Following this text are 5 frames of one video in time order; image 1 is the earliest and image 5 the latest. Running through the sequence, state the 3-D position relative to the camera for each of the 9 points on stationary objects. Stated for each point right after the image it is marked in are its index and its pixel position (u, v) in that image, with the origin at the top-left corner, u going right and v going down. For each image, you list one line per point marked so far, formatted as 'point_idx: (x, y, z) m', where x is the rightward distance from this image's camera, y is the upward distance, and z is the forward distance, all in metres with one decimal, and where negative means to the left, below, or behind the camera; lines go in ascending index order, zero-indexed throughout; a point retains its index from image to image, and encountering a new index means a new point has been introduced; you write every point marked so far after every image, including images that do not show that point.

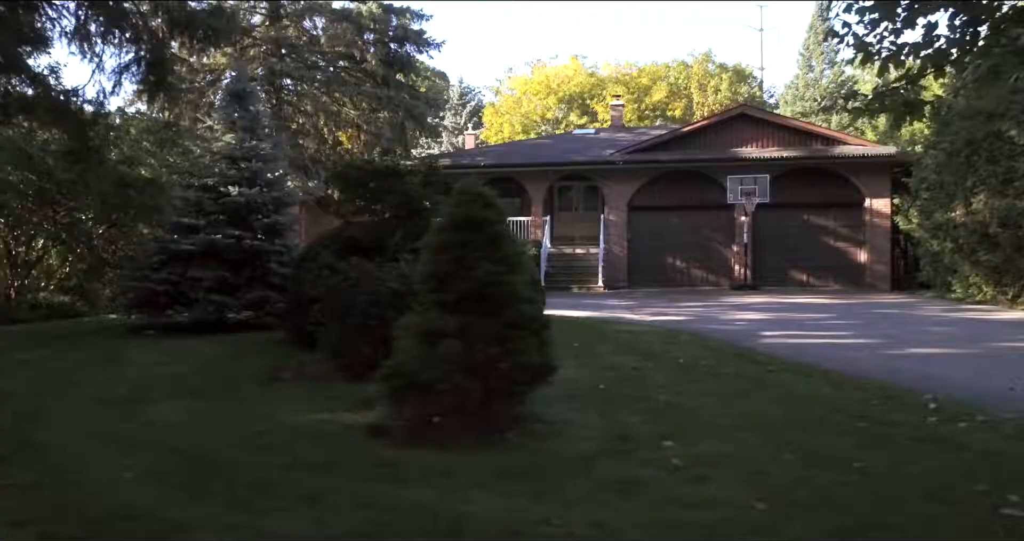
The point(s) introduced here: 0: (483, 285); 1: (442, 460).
0: (-0.2, -0.1, +6.4) m
1: (-0.4, -1.1, +5.6) m
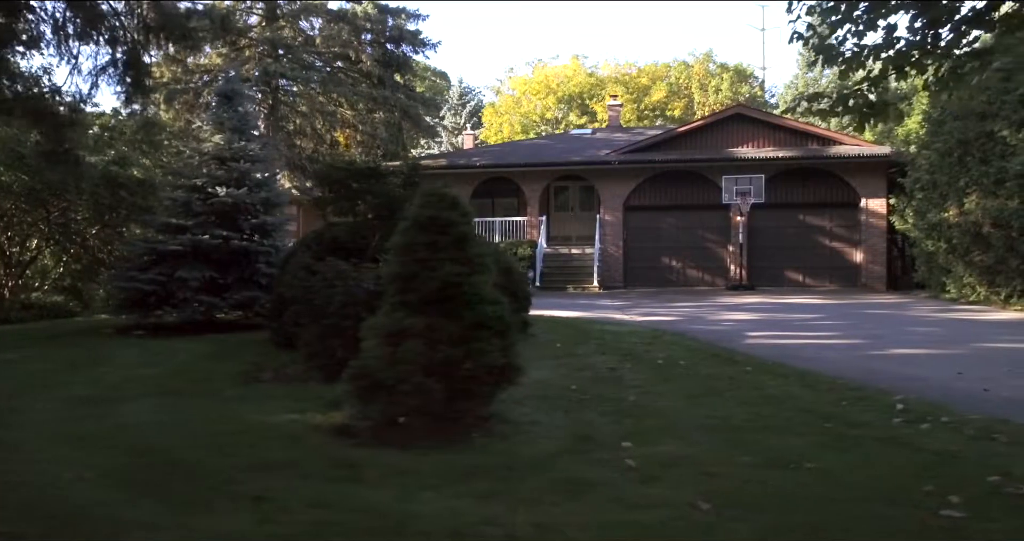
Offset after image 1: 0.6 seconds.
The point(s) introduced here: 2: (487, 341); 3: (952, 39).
0: (-0.5, -0.1, +6.4) m
1: (-0.7, -1.1, +5.7) m
2: (-0.2, -0.5, +6.5) m
3: (+2.9, +1.5, +6.2) m
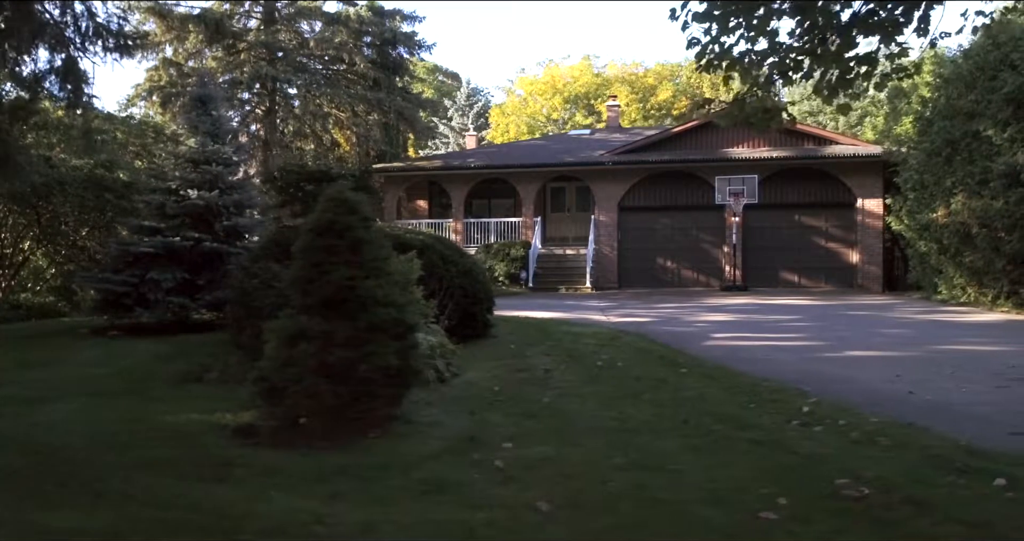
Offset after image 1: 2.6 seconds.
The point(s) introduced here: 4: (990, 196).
0: (-1.2, -0.1, +6.6) m
1: (-1.5, -1.2, +5.8) m
2: (-0.9, -0.5, +6.6) m
3: (+2.2, +1.5, +6.2) m
4: (+9.3, +1.5, +18.3) m
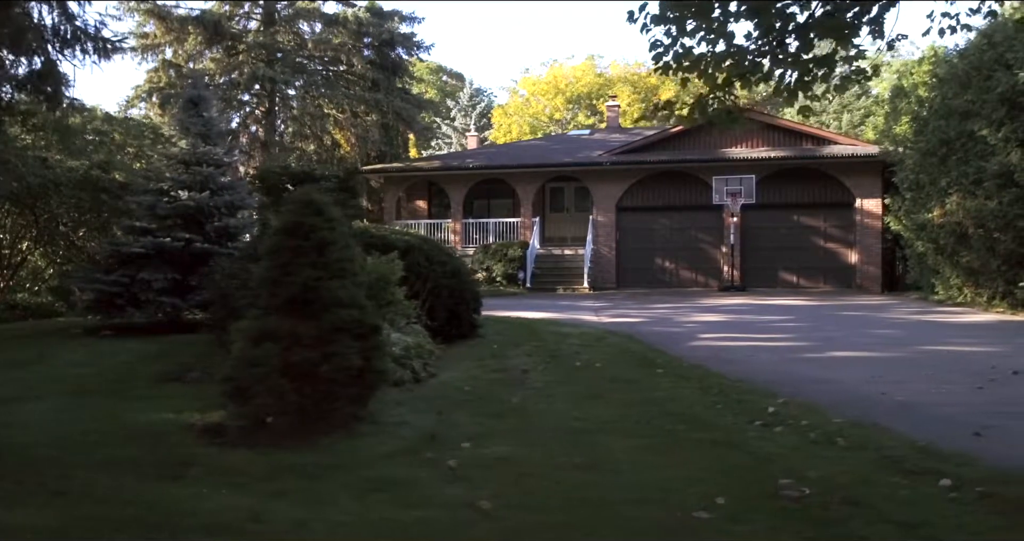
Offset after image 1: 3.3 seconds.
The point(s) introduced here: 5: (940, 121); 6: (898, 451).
0: (-1.5, -0.1, +6.6) m
1: (-1.7, -1.2, +5.9) m
2: (-1.2, -0.5, +6.6) m
3: (+1.9, +1.5, +6.2) m
4: (+9.2, +1.4, +18.3) m
5: (+8.9, +3.1, +19.5) m
6: (+2.4, -1.1, +5.9) m
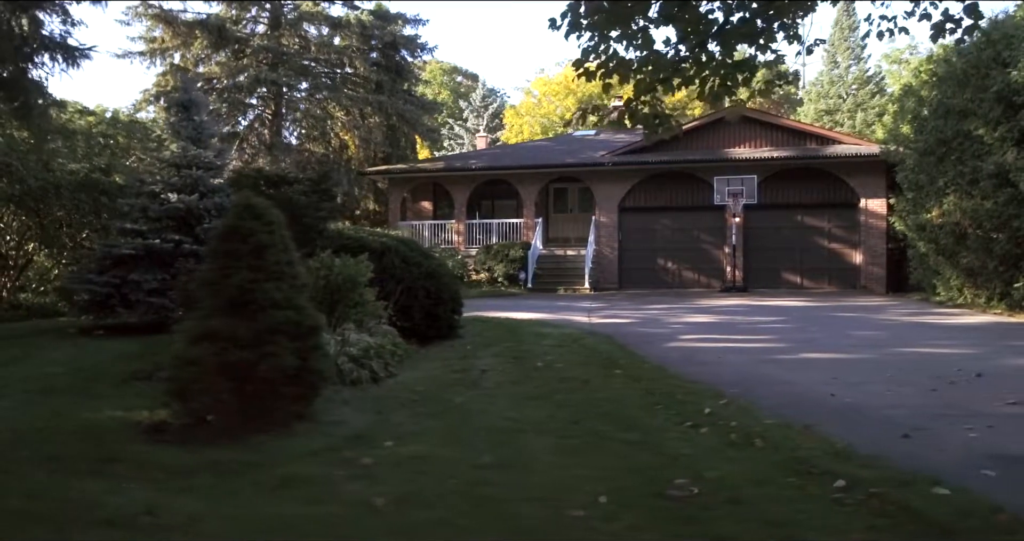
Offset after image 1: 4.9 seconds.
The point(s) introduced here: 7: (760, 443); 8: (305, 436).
0: (-2.0, -0.1, +6.8) m
1: (-2.3, -1.2, +6.0) m
2: (-1.7, -0.5, +6.8) m
3: (+1.4, +1.5, +6.3) m
4: (+9.0, +1.4, +18.1) m
5: (+8.8, +3.1, +19.4) m
6: (+1.9, -1.1, +5.9) m
7: (+1.6, -1.1, +6.2) m
8: (-1.5, -1.2, +6.7) m
